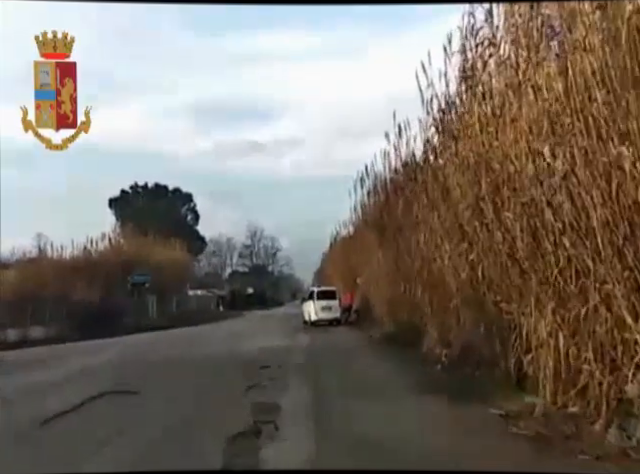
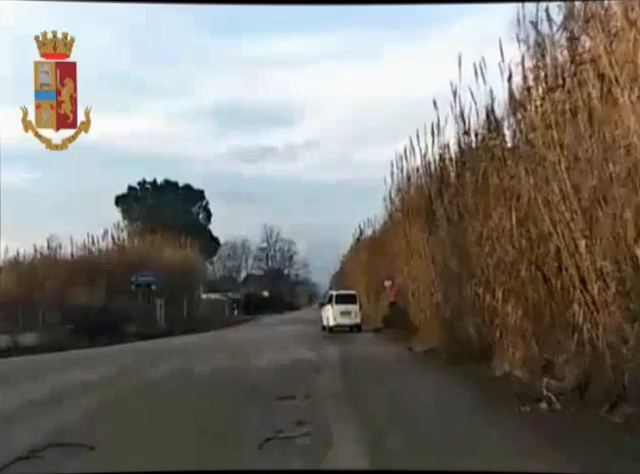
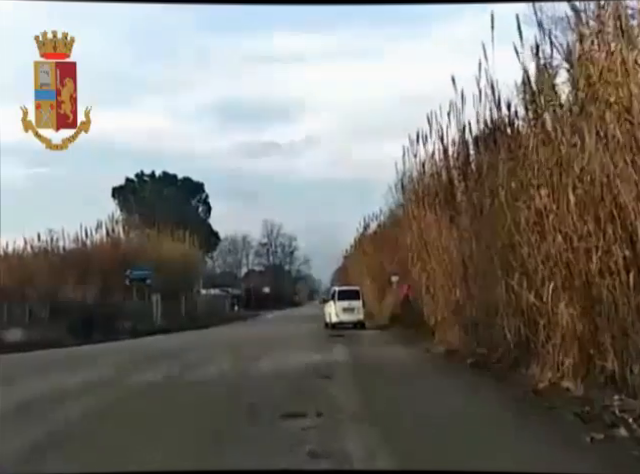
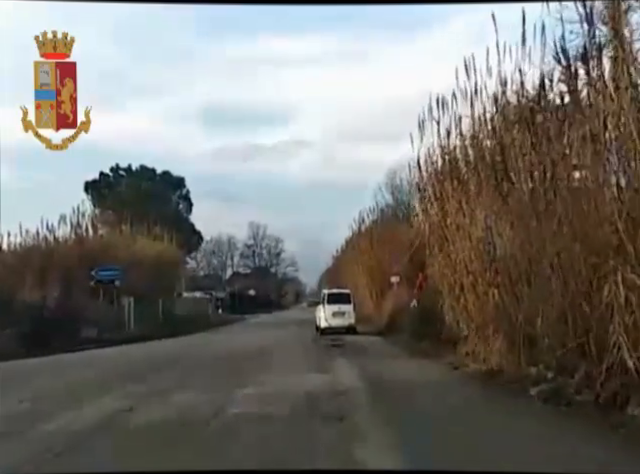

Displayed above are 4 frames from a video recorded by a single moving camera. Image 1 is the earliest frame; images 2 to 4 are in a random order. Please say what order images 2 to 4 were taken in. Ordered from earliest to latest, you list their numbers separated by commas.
2, 3, 4
